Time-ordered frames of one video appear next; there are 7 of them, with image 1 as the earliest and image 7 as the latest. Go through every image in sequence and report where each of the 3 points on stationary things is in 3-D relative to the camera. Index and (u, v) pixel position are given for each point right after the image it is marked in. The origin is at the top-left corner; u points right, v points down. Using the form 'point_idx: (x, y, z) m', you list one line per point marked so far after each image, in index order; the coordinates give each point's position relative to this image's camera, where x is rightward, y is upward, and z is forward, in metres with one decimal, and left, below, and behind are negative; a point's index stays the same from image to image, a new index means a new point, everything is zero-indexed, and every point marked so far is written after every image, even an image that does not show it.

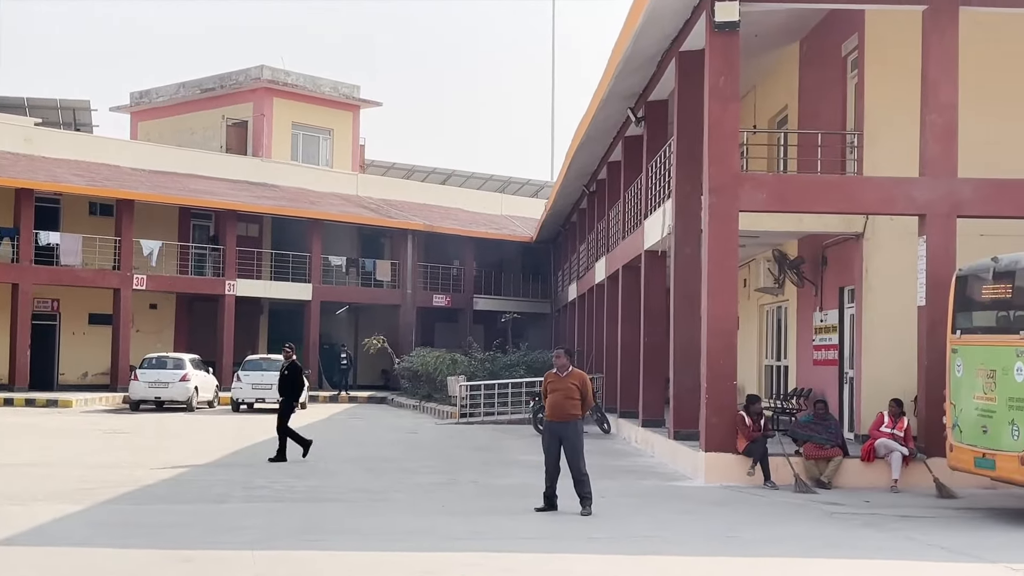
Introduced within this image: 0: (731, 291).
0: (+3.2, 0.0, +12.6) m
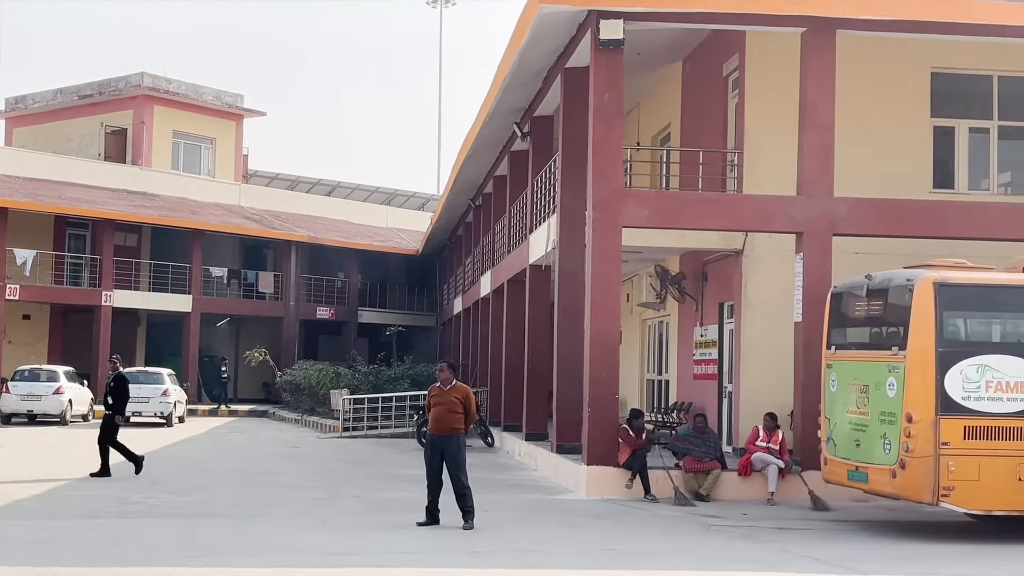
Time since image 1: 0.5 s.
0: (+1.5, -0.3, +12.7) m
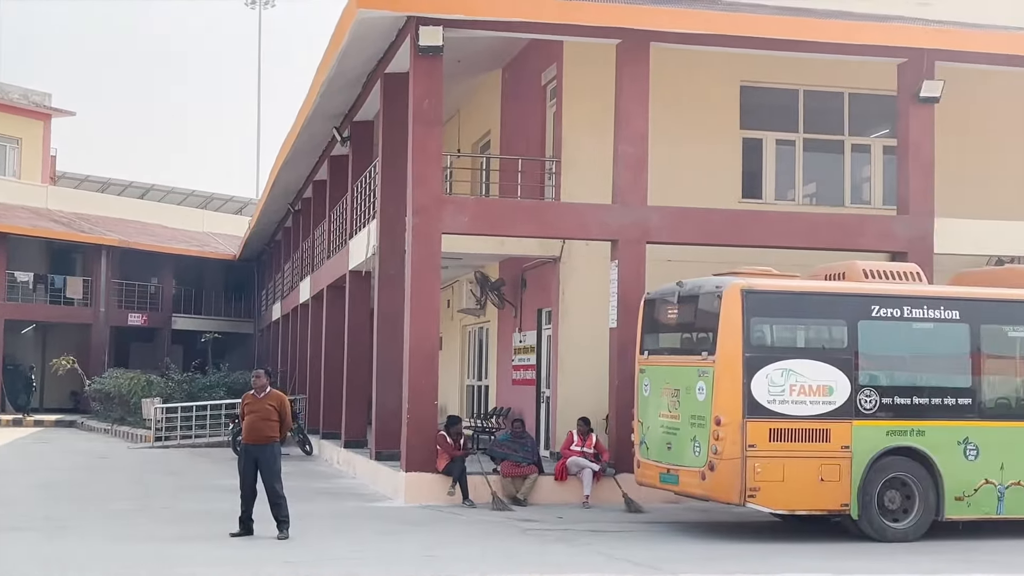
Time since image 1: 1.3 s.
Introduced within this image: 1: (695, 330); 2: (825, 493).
0: (-1.2, -0.4, +12.7) m
1: (+2.7, -0.6, +12.3) m
2: (+4.4, -2.9, +11.9) m
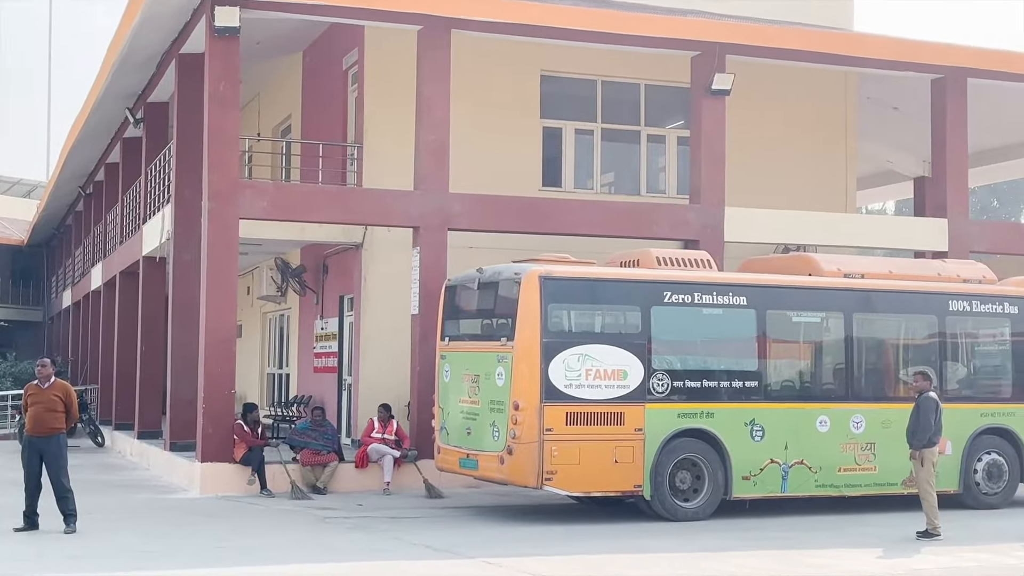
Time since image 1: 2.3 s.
0: (-4.1, -0.2, +12.5) m
1: (-0.2, -0.4, +12.4) m
2: (+1.5, -2.7, +12.1) m
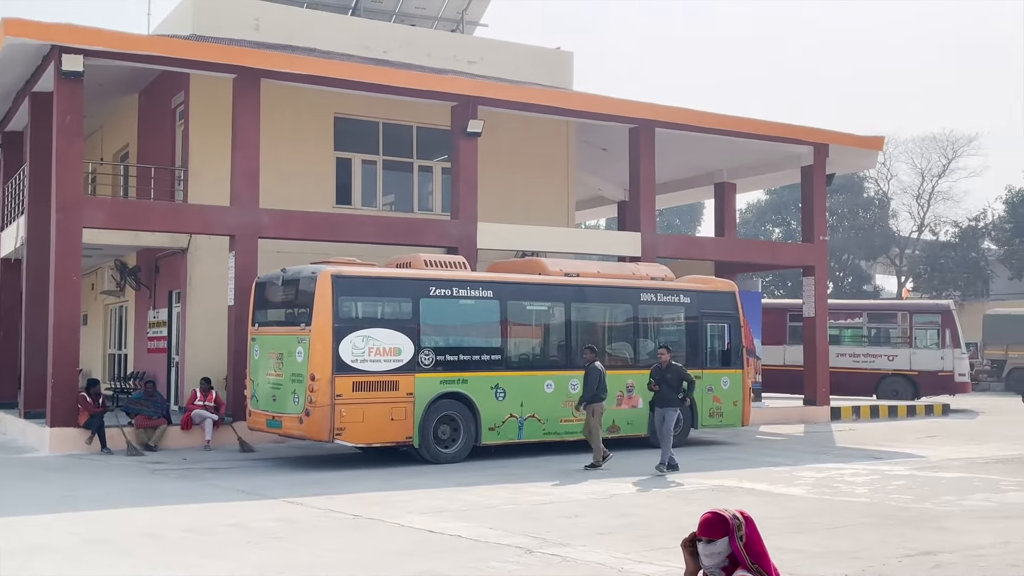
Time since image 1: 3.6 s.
0: (-7.8, -0.1, +15.4) m
1: (-4.0, -0.3, +15.8) m
2: (-2.2, -2.6, +15.7) m
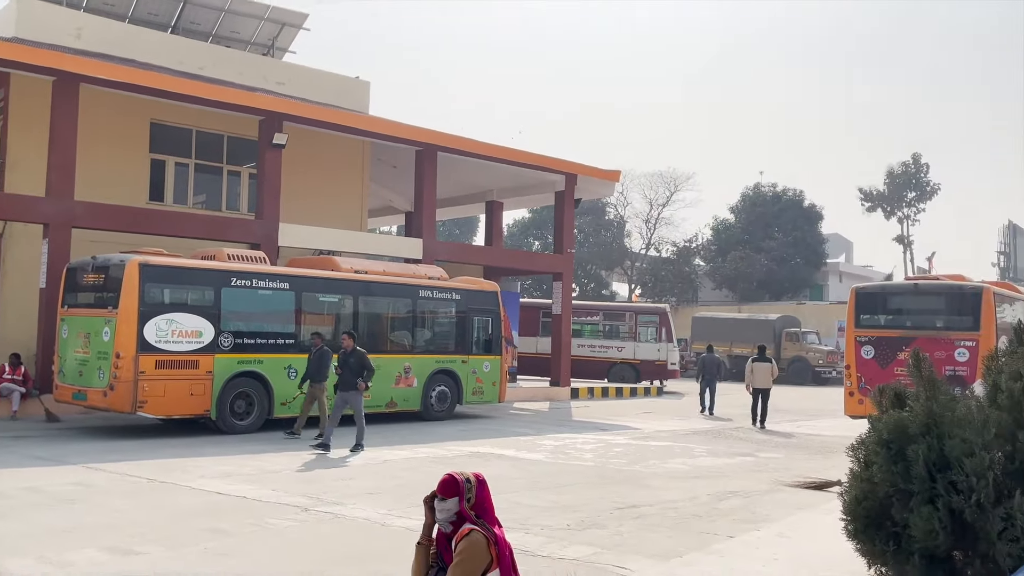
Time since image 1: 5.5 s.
0: (-12.0, +0.4, +16.5) m
1: (-8.3, 0.0, +17.6) m
2: (-6.6, -2.3, +17.8) m
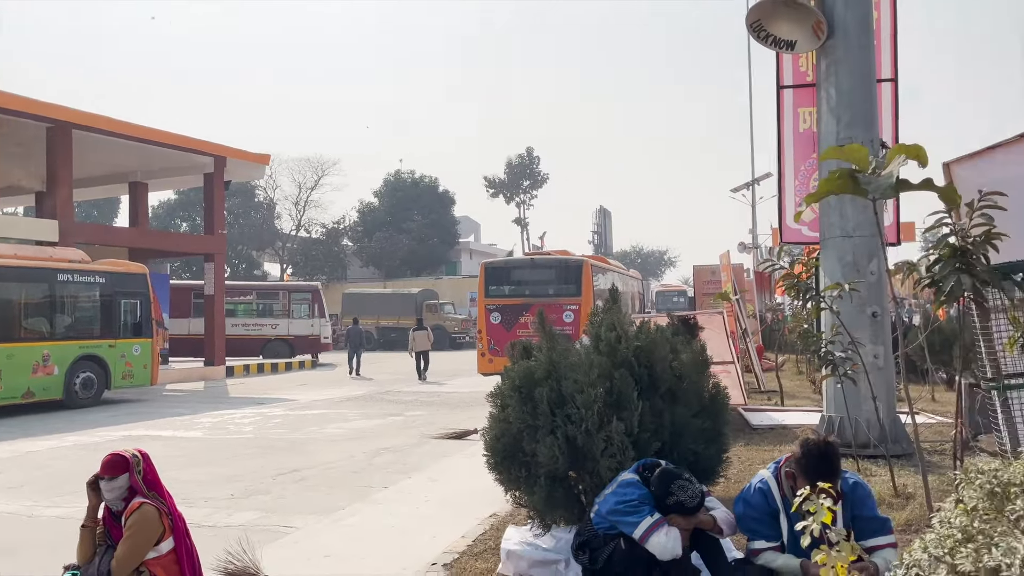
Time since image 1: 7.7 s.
0: (-17.7, +0.3, +12.0) m
1: (-14.8, +0.1, +14.5) m
2: (-13.2, -2.2, +15.5) m
